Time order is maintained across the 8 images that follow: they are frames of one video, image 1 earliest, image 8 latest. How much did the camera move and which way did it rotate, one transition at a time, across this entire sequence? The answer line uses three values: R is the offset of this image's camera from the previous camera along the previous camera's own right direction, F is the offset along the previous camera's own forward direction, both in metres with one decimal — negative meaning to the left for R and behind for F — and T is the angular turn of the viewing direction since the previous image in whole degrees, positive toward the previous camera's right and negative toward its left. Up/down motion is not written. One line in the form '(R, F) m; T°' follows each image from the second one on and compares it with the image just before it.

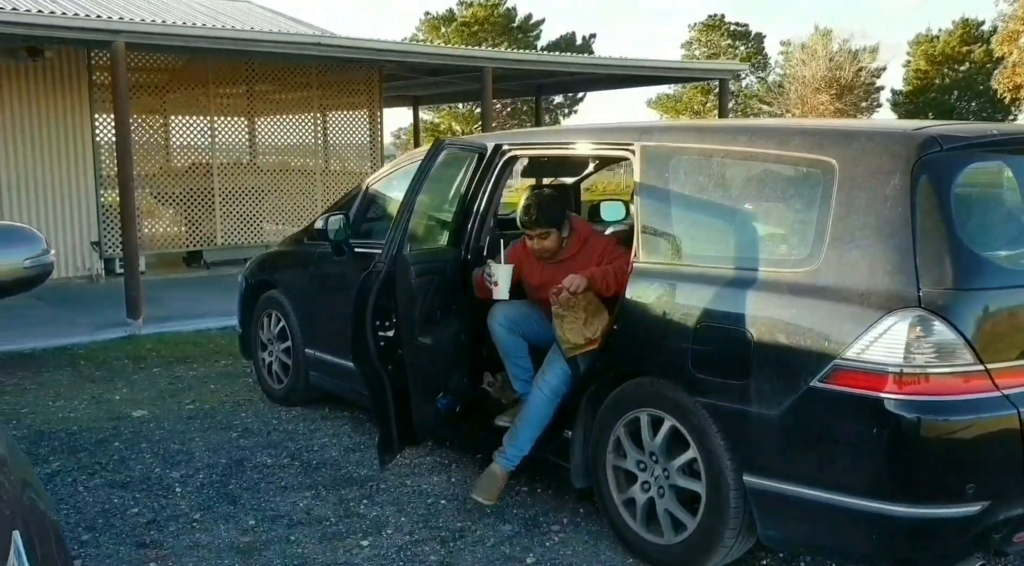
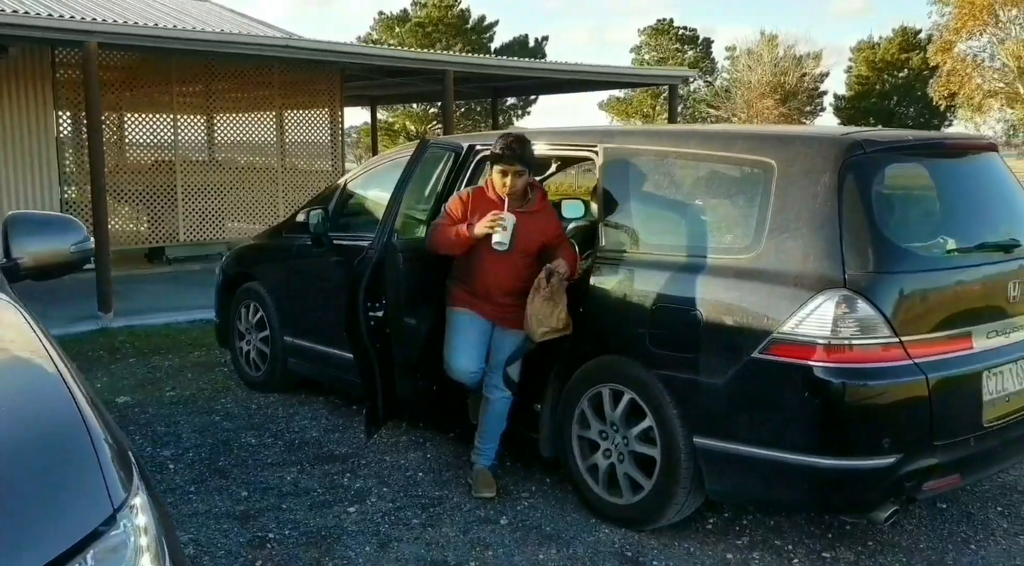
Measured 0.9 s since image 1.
(-0.1, -0.3) m; +3°
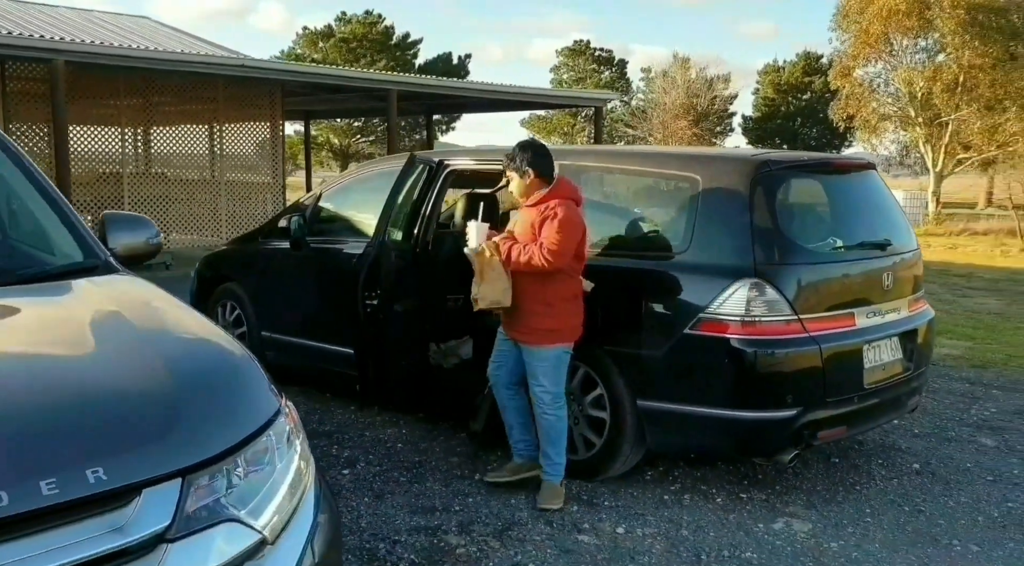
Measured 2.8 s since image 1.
(-0.3, -0.6) m; +5°
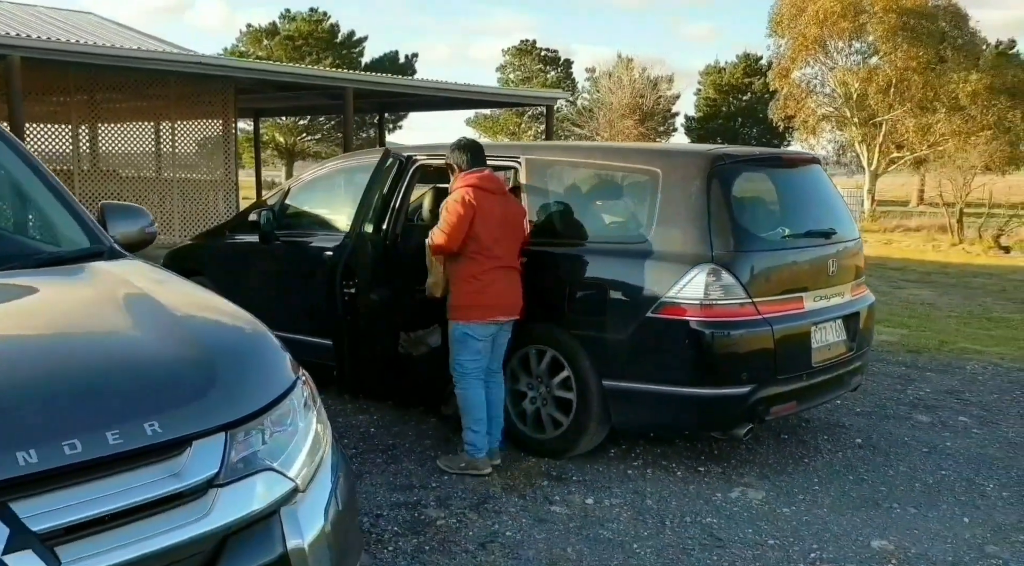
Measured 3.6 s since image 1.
(-0.1, -0.2) m; +4°
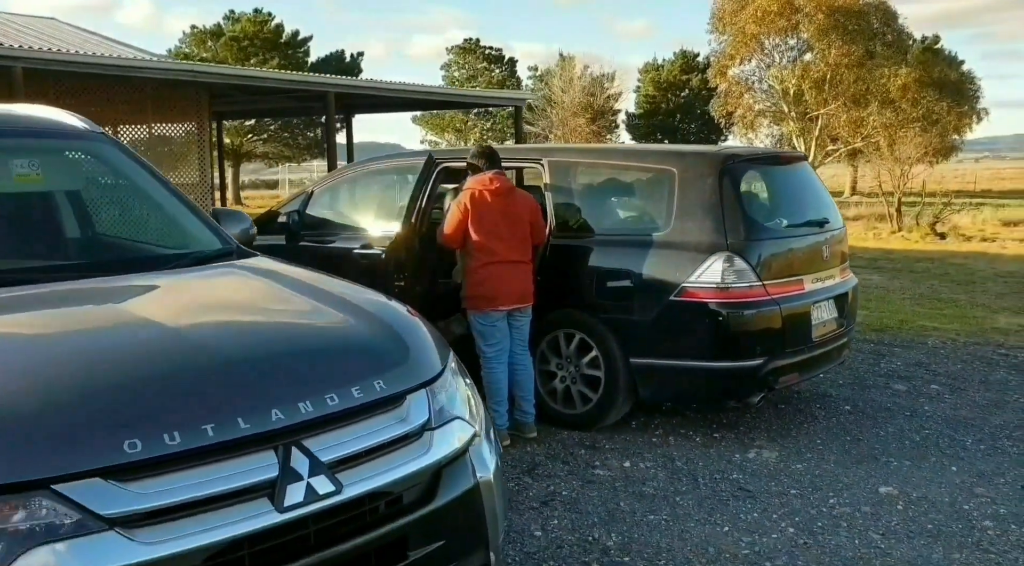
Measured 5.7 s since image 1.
(-0.5, -0.4) m; +4°
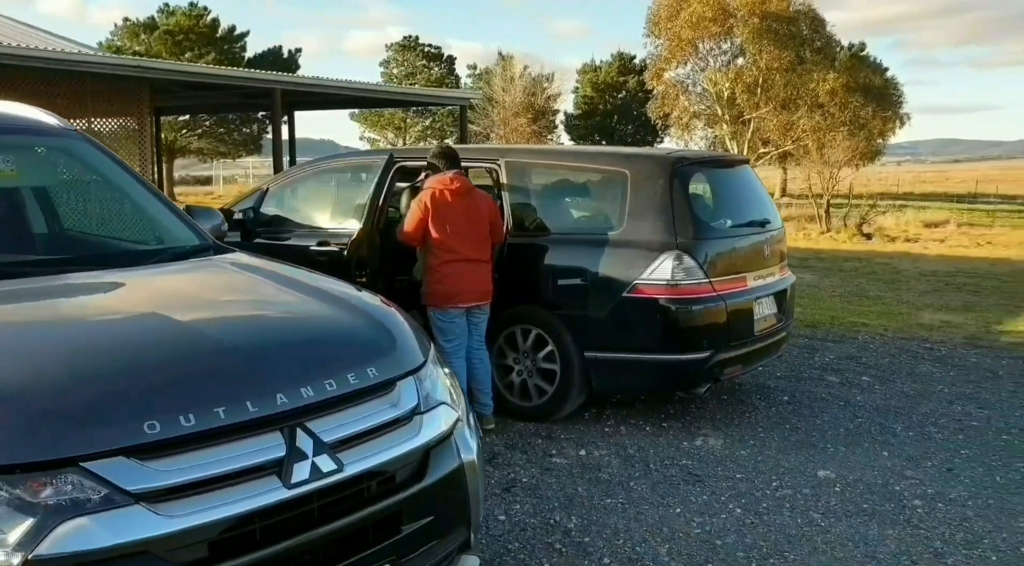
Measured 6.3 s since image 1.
(-0.1, -0.2) m; +4°
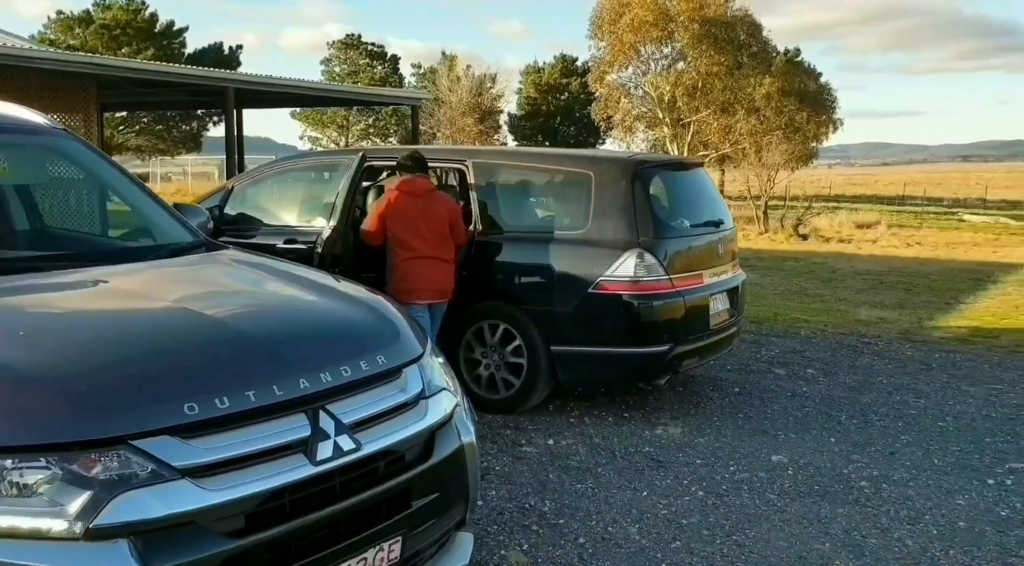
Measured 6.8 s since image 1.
(-0.2, -0.2) m; +4°
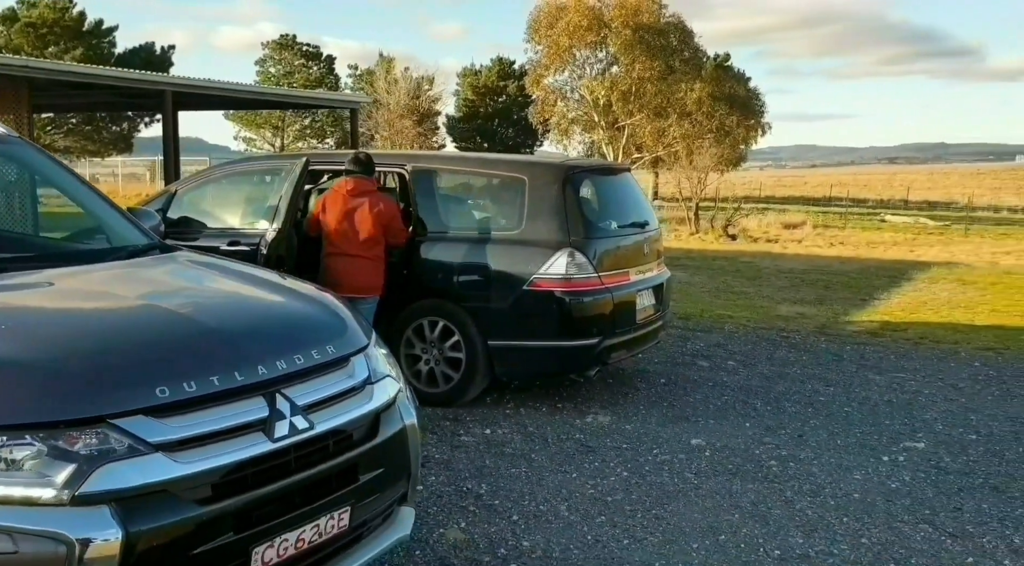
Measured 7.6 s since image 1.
(0.0, -0.3) m; +4°
